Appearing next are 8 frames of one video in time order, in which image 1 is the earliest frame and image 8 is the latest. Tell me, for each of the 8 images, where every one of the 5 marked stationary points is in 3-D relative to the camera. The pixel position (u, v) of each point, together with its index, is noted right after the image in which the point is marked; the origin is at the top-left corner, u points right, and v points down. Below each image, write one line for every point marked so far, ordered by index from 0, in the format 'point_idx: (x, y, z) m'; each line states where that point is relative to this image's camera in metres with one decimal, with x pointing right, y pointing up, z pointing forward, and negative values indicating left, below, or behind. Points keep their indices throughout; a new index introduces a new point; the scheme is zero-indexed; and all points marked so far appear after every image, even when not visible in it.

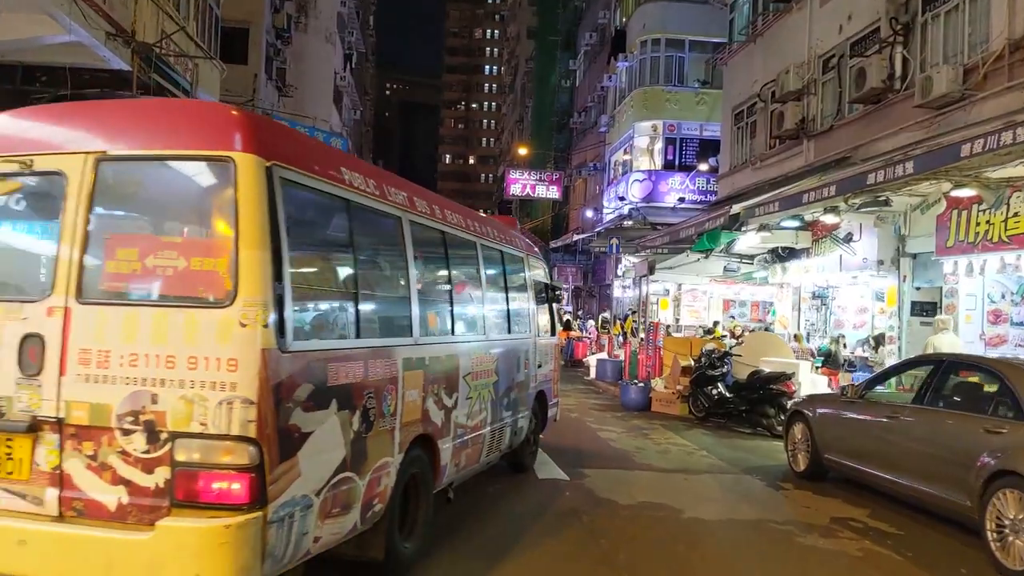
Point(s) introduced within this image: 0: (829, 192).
0: (+4.8, +1.5, +11.5) m
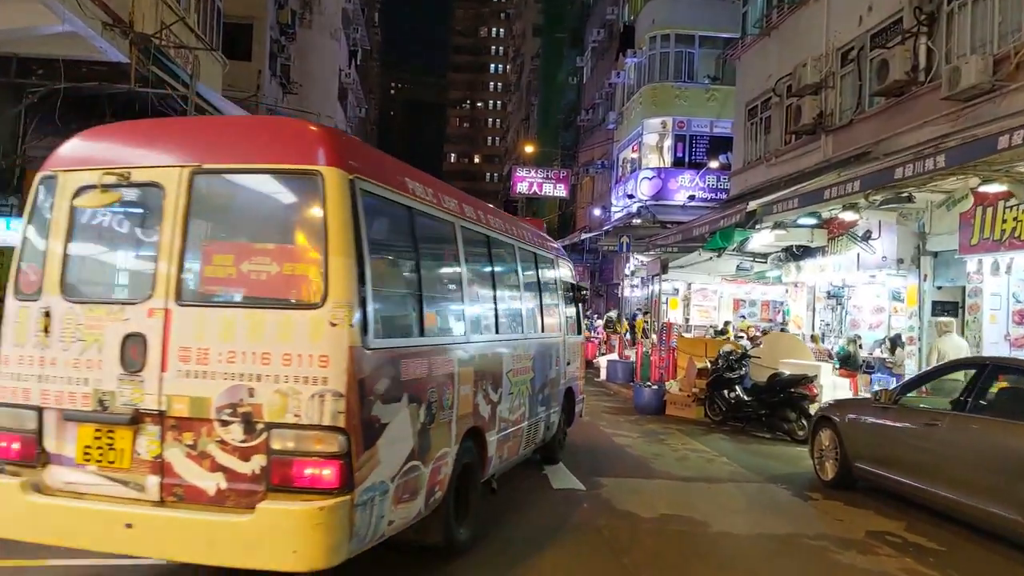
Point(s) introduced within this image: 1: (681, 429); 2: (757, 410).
0: (+5.0, +1.5, +11.1) m
1: (+2.4, -2.0, +10.7) m
2: (+3.4, -1.7, +10.6) m
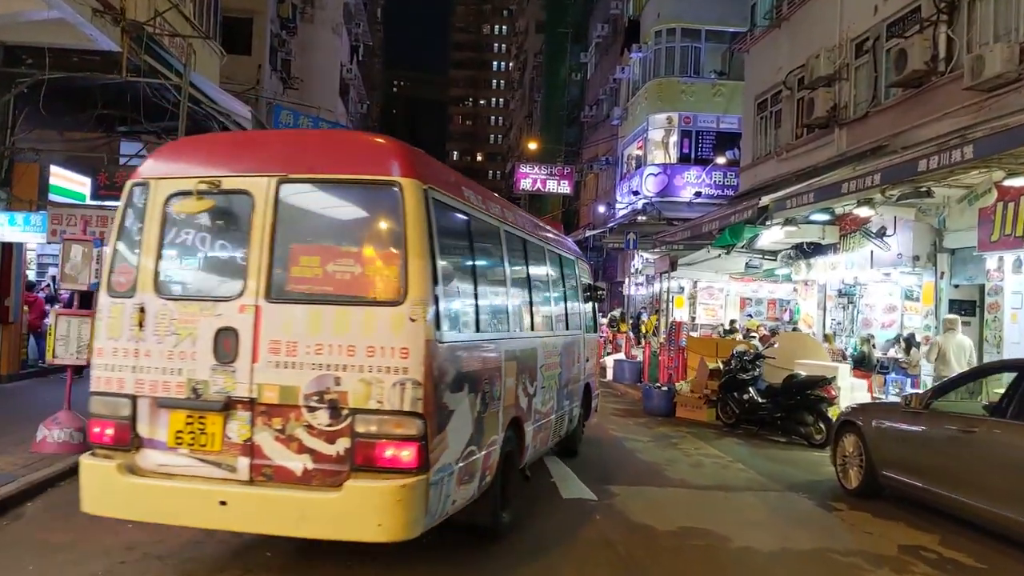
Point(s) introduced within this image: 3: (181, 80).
0: (+5.0, +1.5, +10.7) m
1: (+2.4, -1.9, +10.3) m
2: (+3.5, -1.7, +10.2) m
3: (-4.6, +2.9, +10.7) m
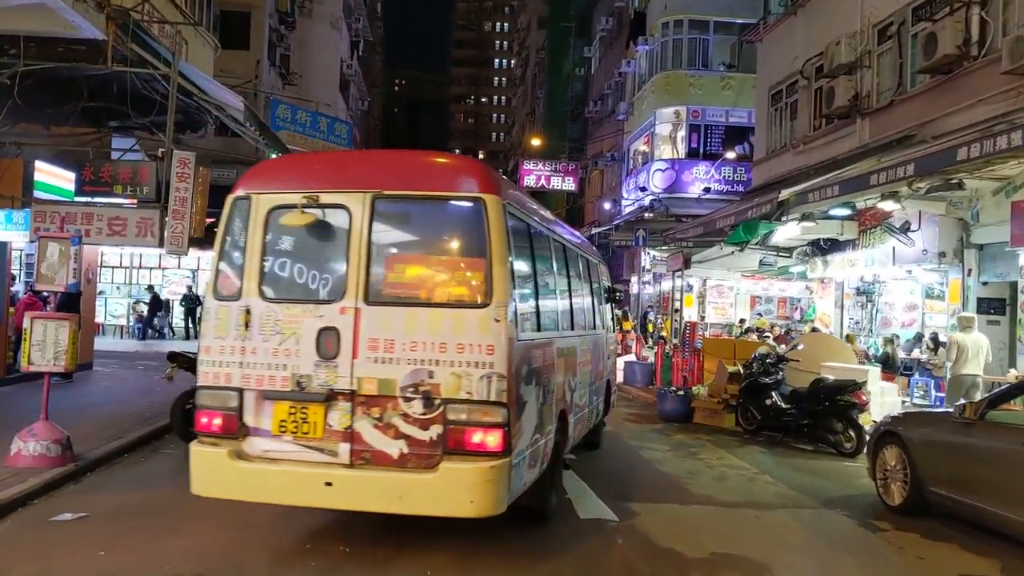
0: (+5.1, +1.5, +10.1) m
1: (+2.6, -1.9, +9.7) m
2: (+3.6, -1.6, +9.6) m
3: (-4.5, +2.9, +10.1) m
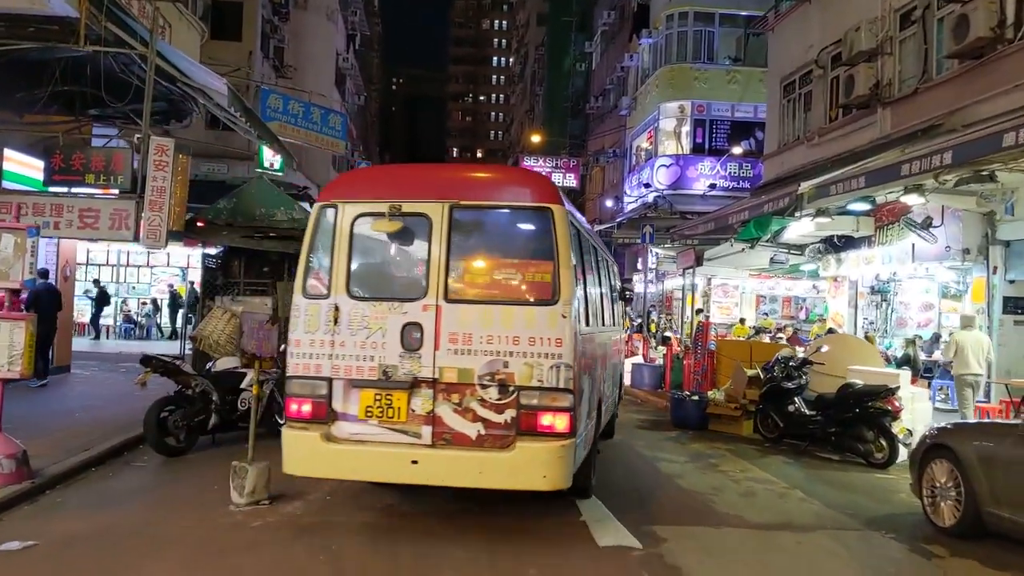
0: (+5.2, +1.5, +9.4) m
1: (+2.6, -1.9, +9.0) m
2: (+3.6, -1.6, +8.9) m
3: (-4.4, +2.9, +9.4) m
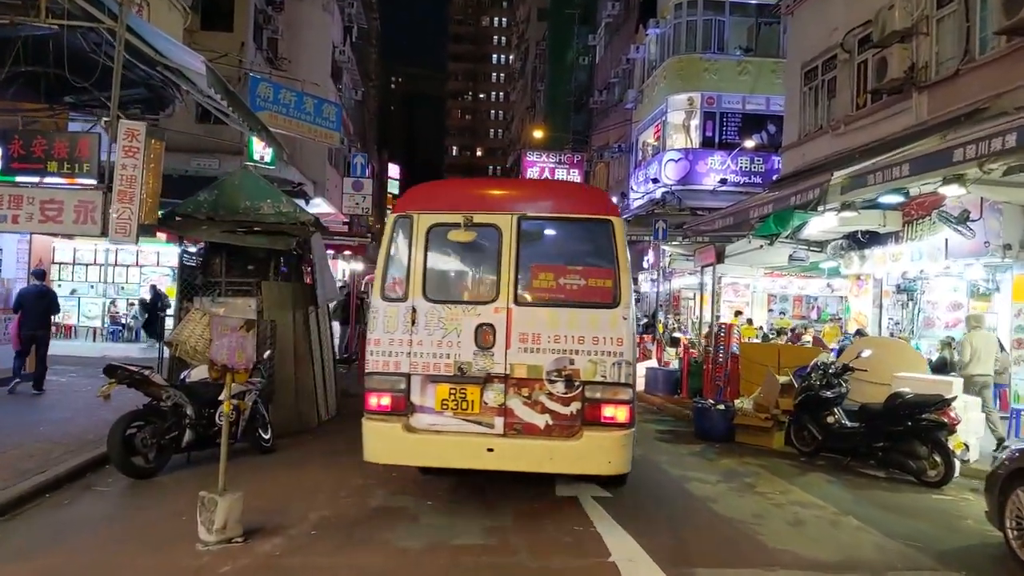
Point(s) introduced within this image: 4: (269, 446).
0: (+5.3, +1.6, +8.5) m
1: (+2.7, -1.9, +8.1) m
2: (+3.7, -1.6, +8.0) m
3: (-4.3, +2.9, +8.5) m
4: (-2.6, -1.7, +8.1) m
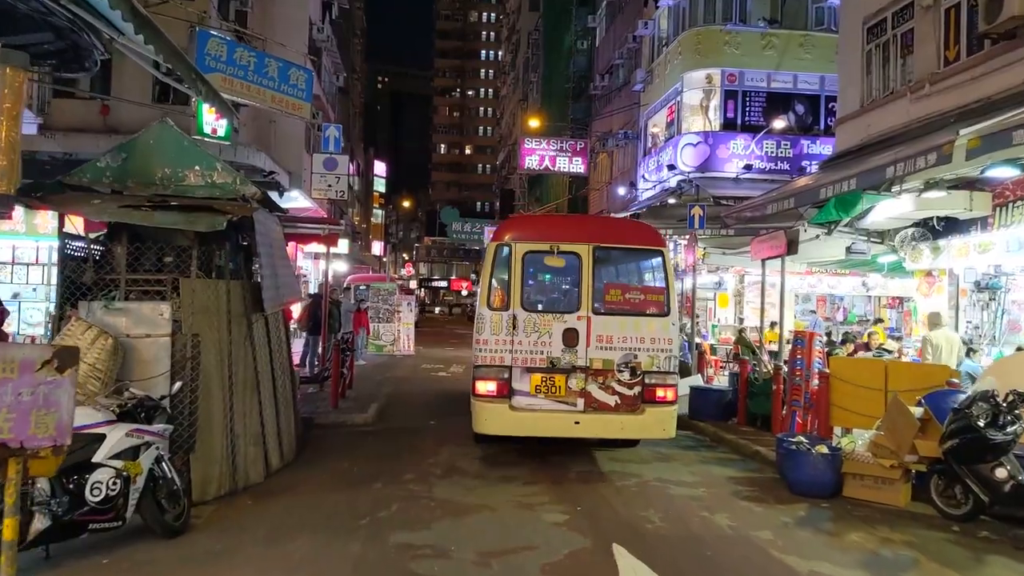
0: (+5.5, +1.6, +5.9) m
1: (+2.9, -1.9, +5.5) m
2: (+4.0, -1.6, +5.4) m
3: (-4.1, +2.9, +5.7) m
4: (-2.3, -1.7, +5.4) m
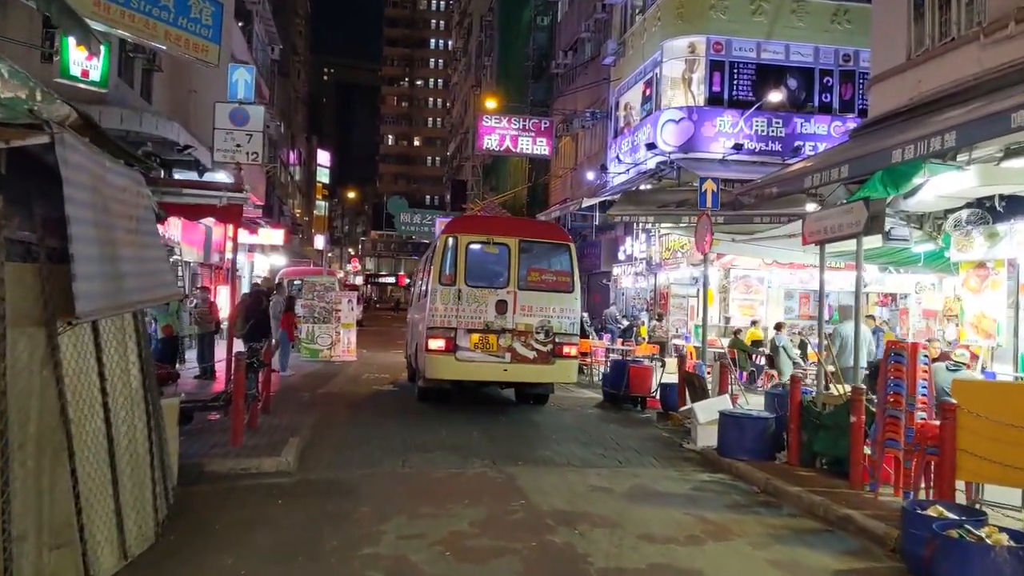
0: (+5.5, +1.7, +3.5) m
1: (+3.0, -1.8, +2.9) m
2: (+4.0, -1.5, +2.9) m
3: (-4.1, +2.9, +2.7) m
4: (-2.3, -1.6, +2.5) m
